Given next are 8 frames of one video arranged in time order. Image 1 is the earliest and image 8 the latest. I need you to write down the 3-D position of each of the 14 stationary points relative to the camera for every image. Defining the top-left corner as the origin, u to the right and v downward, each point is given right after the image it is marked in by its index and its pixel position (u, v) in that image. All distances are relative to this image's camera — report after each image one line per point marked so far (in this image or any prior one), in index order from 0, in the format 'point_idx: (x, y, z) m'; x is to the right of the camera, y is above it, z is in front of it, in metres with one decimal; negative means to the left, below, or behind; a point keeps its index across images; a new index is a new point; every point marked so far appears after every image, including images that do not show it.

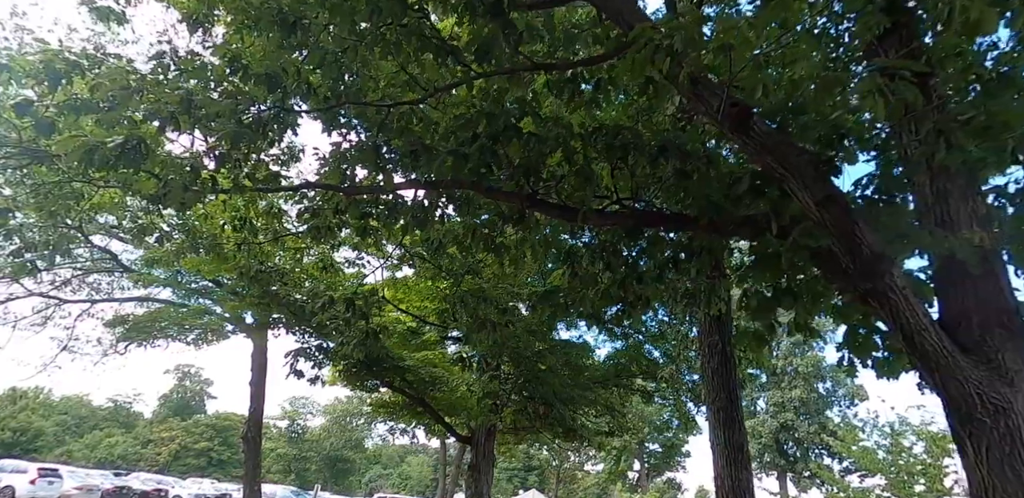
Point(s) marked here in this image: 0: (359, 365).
0: (-2.6, -2.0, +9.5) m
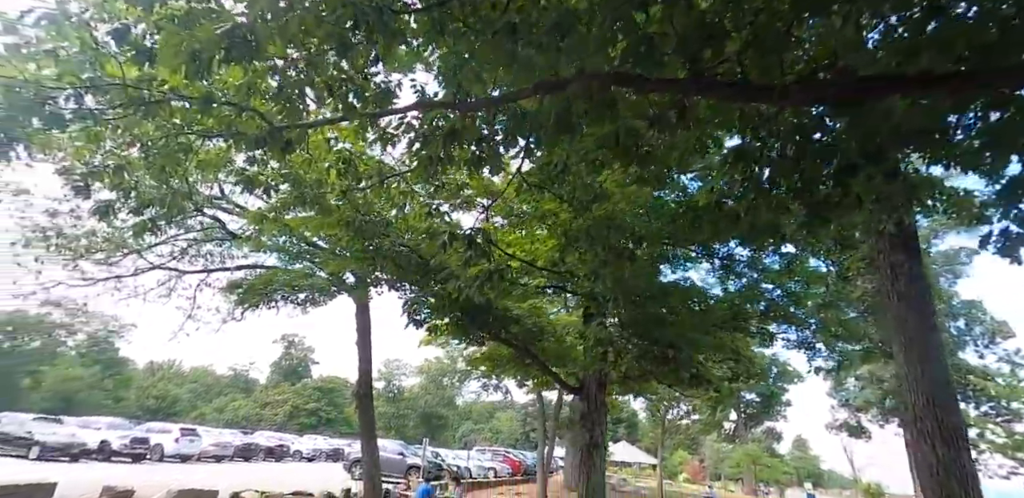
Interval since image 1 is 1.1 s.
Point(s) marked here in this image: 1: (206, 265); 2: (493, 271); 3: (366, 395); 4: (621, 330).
0: (-0.8, -1.2, +9.2) m
1: (-6.8, -0.4, +11.9) m
2: (-0.2, -0.3, +6.0) m
3: (-3.6, -3.6, +13.5) m
4: (+1.6, -1.2, +8.1) m
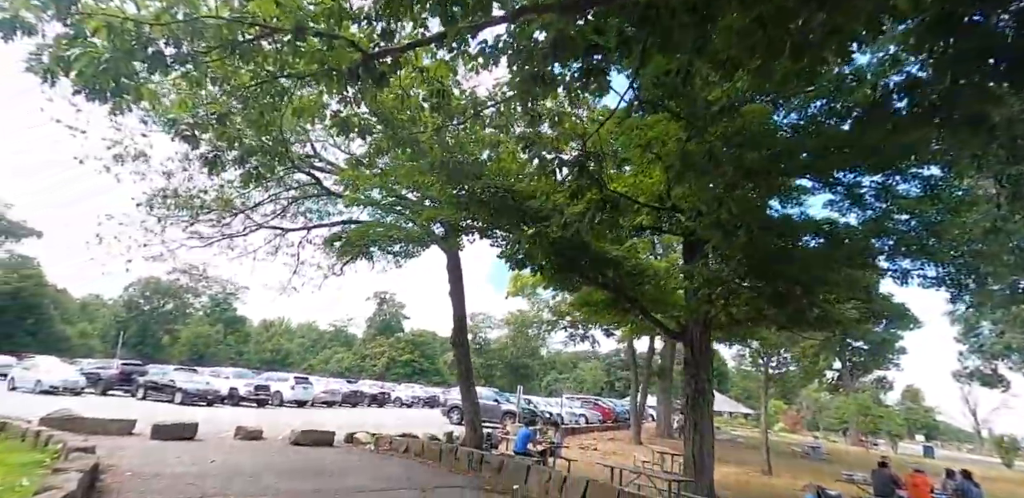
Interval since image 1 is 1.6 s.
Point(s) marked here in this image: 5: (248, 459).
0: (+0.9, -0.2, +8.9) m
1: (-4.8, +0.6, +12.4) m
2: (+0.9, +0.4, +5.6) m
3: (-1.3, -2.4, +13.7) m
4: (+3.1, -0.3, +7.4) m
5: (-4.4, -3.5, +9.1) m
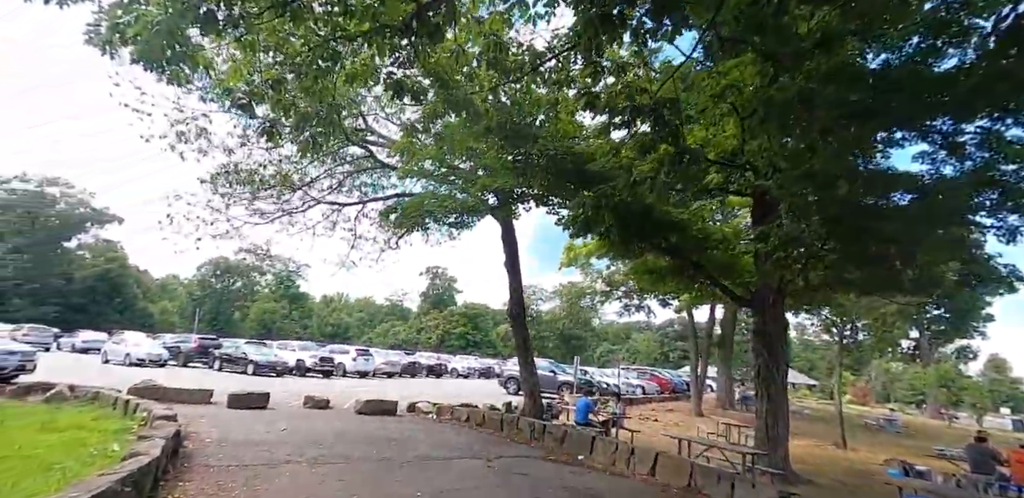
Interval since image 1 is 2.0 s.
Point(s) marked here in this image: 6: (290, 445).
0: (+1.8, +0.4, +8.5) m
1: (-3.5, +1.2, +12.5) m
2: (+1.5, +0.8, +5.2) m
3: (+0.2, -1.6, +13.6) m
4: (+3.9, +0.2, +6.8) m
5: (-3.4, -3.1, +9.4) m
6: (-3.1, -2.7, +7.5) m
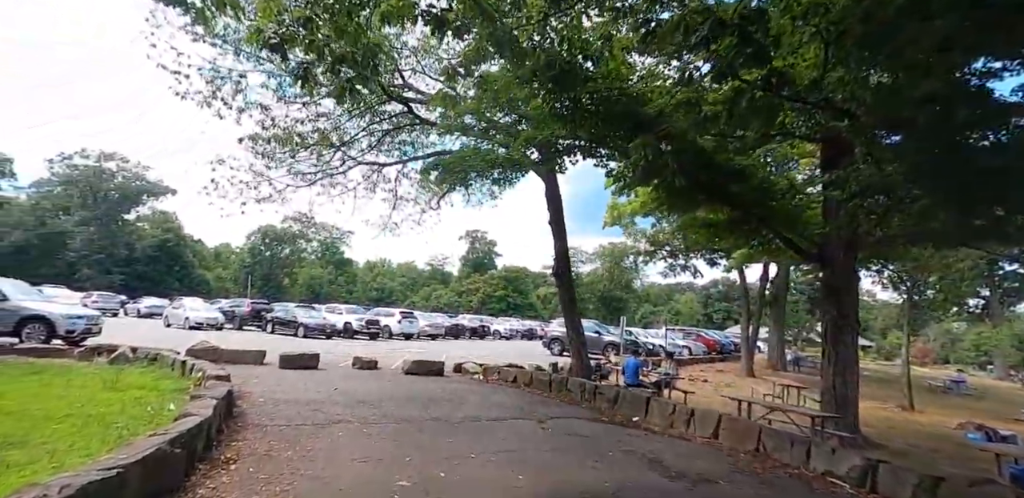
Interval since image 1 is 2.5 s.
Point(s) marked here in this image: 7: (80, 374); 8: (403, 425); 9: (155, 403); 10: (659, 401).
0: (+2.5, +1.1, +7.9) m
1: (-2.5, +2.1, +12.2) m
2: (+1.9, +1.3, +4.6) m
3: (+1.3, -0.6, +13.2) m
4: (+4.4, +0.9, +6.1) m
5: (-2.5, -2.4, +9.4) m
6: (-2.3, -2.1, +7.4) m
7: (-7.2, -2.1, +9.0) m
8: (-1.3, -2.1, +6.4) m
9: (-4.2, -1.8, +6.4) m
10: (+2.2, -2.3, +8.0) m
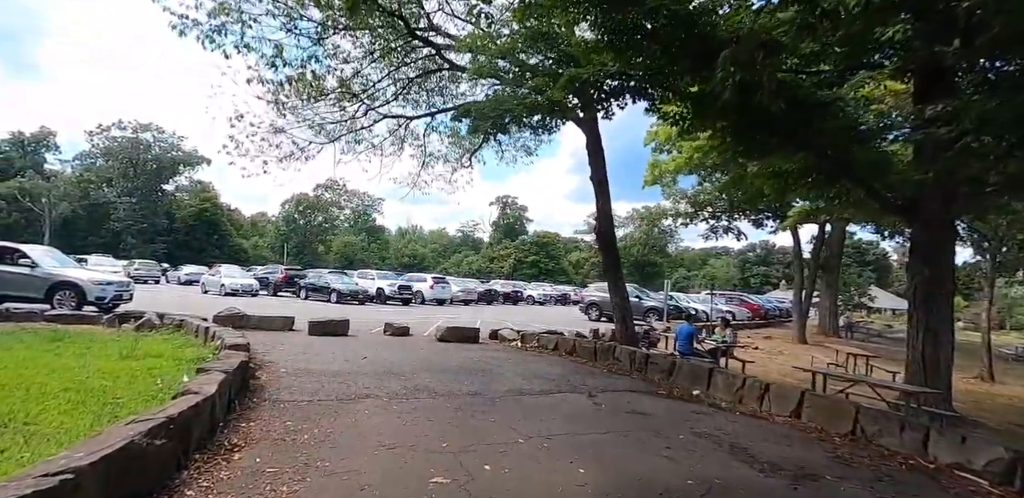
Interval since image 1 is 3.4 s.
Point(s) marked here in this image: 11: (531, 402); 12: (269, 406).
0: (+3.1, +1.7, +6.7) m
1: (-1.7, +3.0, +11.2) m
2: (+2.3, +1.7, +3.4) m
3: (+2.2, +0.4, +12.2) m
4: (+4.9, +1.4, +4.8) m
5: (-1.8, -1.7, +8.7) m
6: (-1.8, -1.6, +6.7) m
7: (-6.5, -1.5, +8.5) m
8: (-0.8, -1.6, +5.7) m
9: (-3.7, -1.4, +5.8) m
10: (+2.8, -1.6, +7.1) m
11: (+0.2, -1.7, +6.0) m
12: (-2.2, -1.4, +5.0) m
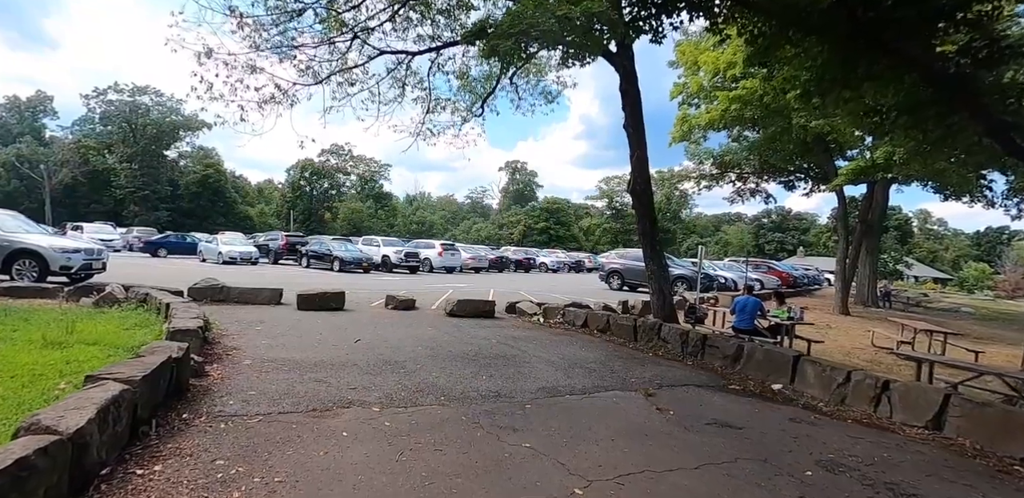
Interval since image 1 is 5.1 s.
0: (+3.4, +2.1, +4.9) m
1: (-1.4, +3.7, +9.4) m
2: (+2.6, +1.9, +1.6) m
3: (+2.6, +1.1, +10.4) m
4: (+5.2, +1.7, +3.0) m
5: (-1.5, -1.2, +7.1) m
6: (-1.5, -1.2, +5.2) m
7: (-6.2, -0.9, +7.1) m
8: (-0.5, -1.2, +4.1) m
9: (-3.4, -1.0, +4.3) m
10: (+3.1, -1.2, +5.5) m
11: (+0.5, -1.3, +4.4) m
12: (-2.0, -1.1, +3.4) m
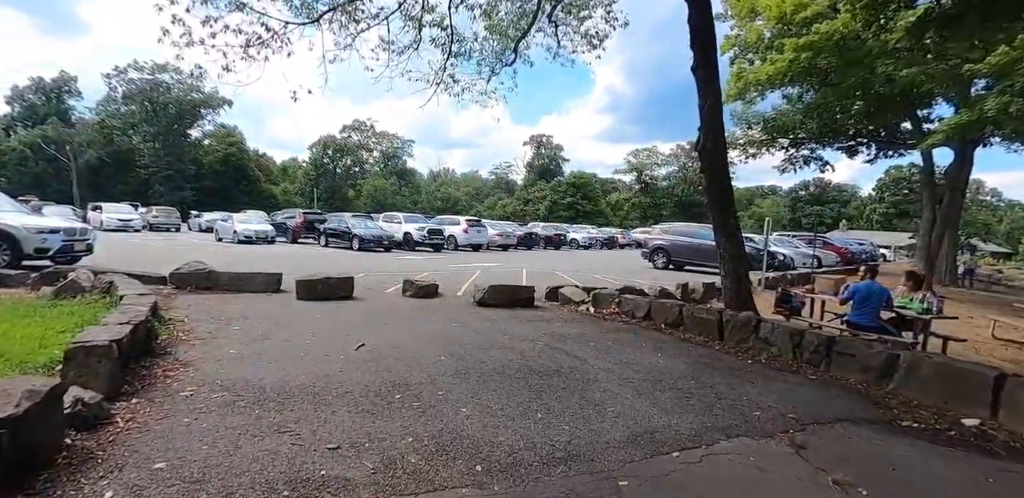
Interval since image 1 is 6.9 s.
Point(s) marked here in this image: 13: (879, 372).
0: (+3.7, +2.3, +2.8) m
1: (-0.8, +4.0, +7.4) m
2: (+2.8, +2.0, -0.4) m
3: (+3.2, +1.5, +8.4) m
4: (+5.5, +1.9, +0.9) m
5: (-0.9, -0.9, +5.4) m
6: (-1.0, -1.0, +3.4) m
7: (-5.6, -0.7, +5.5) m
8: (-0.1, -1.1, +2.3) m
9: (-3.0, -0.9, +2.6) m
10: (+3.6, -0.9, +3.5) m
11: (+0.9, -1.1, +2.6) m
12: (-1.6, -1.0, +1.7) m
13: (+3.2, -1.0, +4.6) m
